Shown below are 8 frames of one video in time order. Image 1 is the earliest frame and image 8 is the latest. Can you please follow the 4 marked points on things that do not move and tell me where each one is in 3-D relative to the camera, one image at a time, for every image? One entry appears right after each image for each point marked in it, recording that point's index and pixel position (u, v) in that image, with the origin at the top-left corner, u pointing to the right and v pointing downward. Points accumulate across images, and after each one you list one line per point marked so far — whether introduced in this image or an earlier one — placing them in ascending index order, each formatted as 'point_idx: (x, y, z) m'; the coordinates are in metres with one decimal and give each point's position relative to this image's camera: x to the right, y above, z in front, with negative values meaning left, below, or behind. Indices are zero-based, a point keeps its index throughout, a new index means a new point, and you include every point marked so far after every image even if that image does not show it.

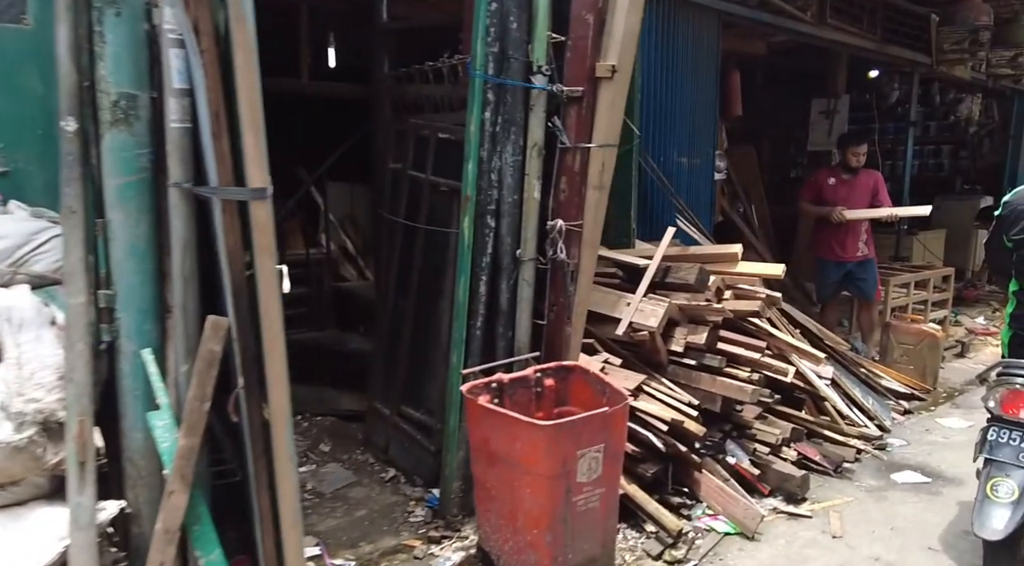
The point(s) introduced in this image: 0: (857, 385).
0: (+2.3, -0.7, +4.8) m
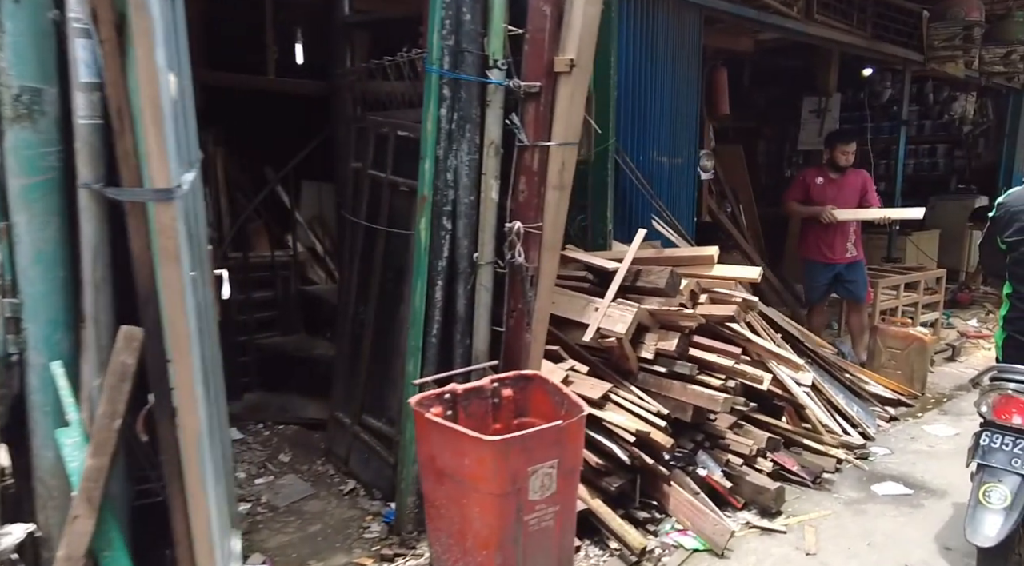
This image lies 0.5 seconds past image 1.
0: (+2.1, -0.7, +4.7) m
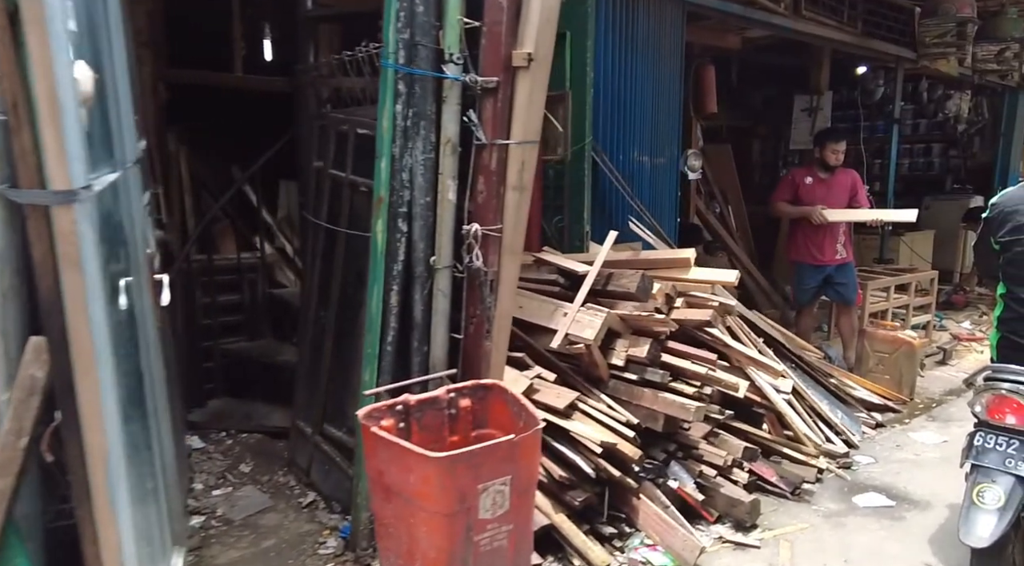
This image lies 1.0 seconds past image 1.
0: (+1.9, -0.7, +4.5) m
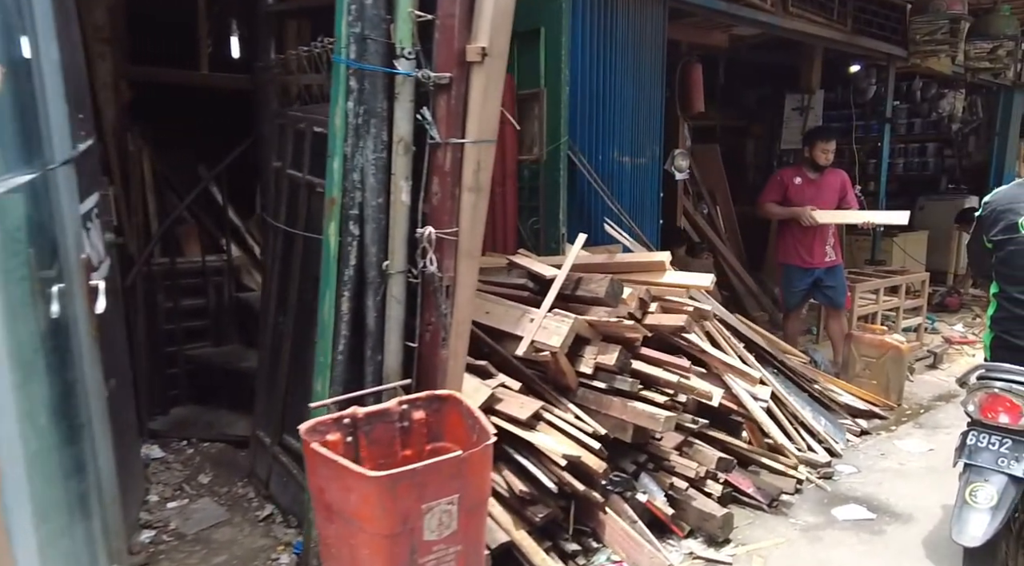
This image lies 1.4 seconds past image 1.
0: (+1.8, -0.7, +4.4) m
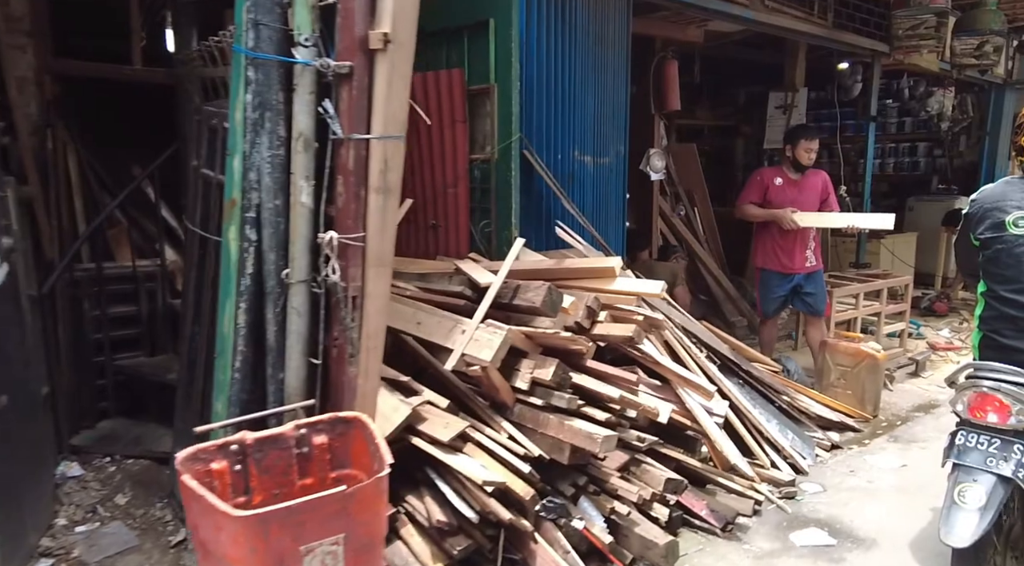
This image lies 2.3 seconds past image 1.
0: (+1.5, -0.8, +4.2) m
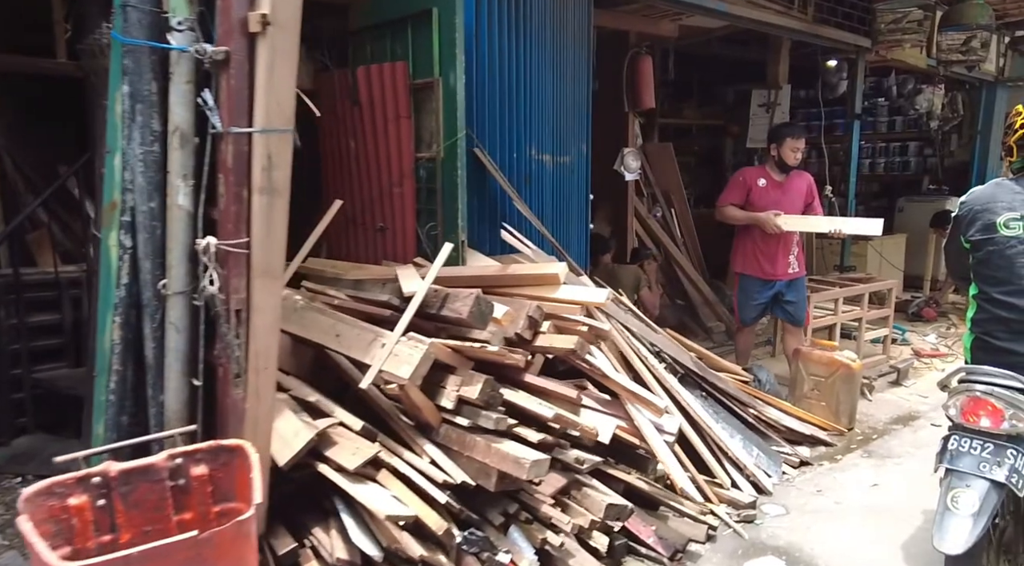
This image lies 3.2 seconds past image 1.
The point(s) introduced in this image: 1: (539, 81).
0: (+1.2, -0.8, +3.9) m
1: (+0.2, +1.2, +4.4) m
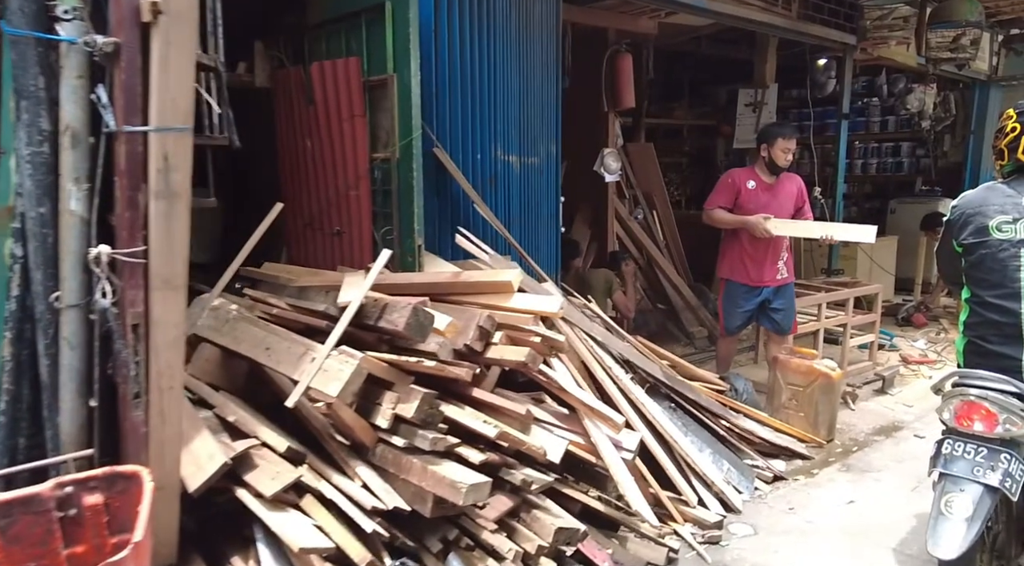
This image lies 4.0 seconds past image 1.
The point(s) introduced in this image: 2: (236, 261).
0: (+1.0, -0.8, +3.7) m
1: (-0.1, +1.2, +4.2) m
2: (-1.2, +0.1, +3.1) m
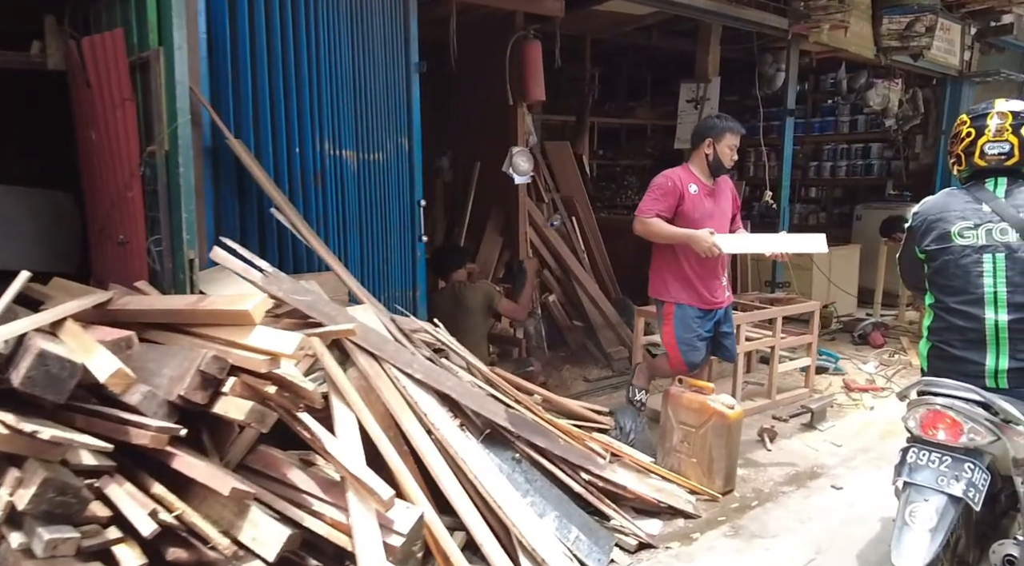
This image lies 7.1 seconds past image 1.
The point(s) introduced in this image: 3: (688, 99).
0: (+0.1, -0.9, +3.0) m
1: (-0.9, +1.1, +3.5) m
2: (-2.0, 0.0, +2.4) m
3: (+1.8, +1.8, +7.2) m
